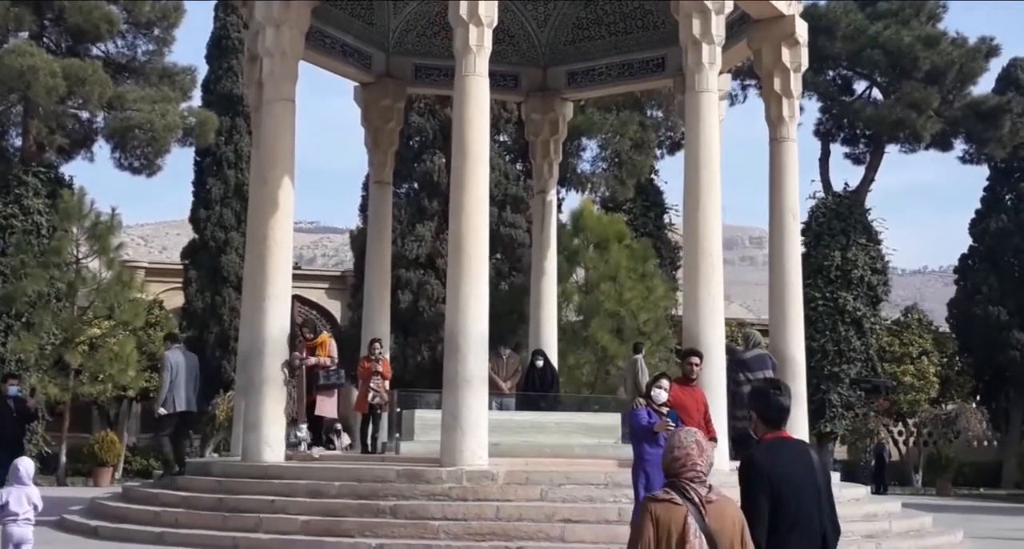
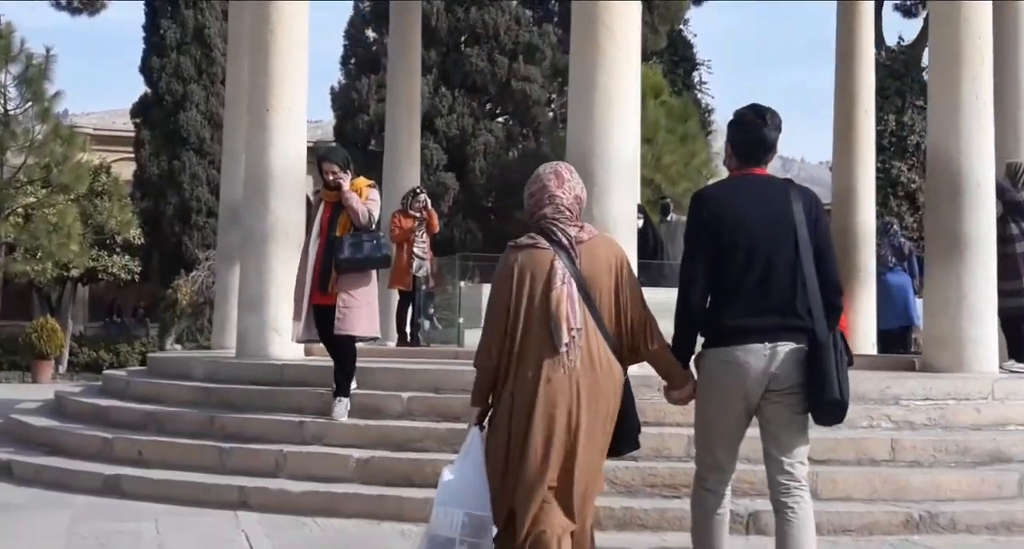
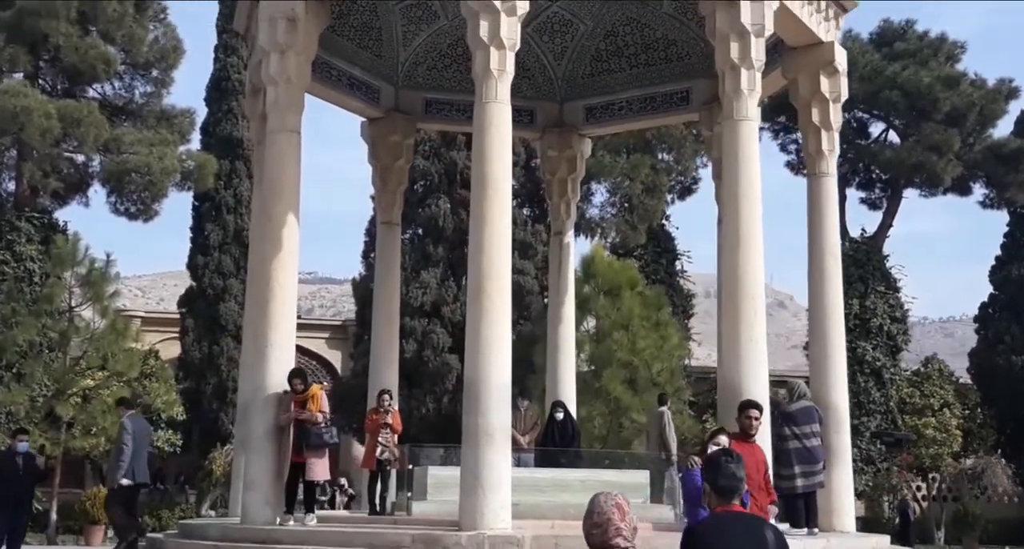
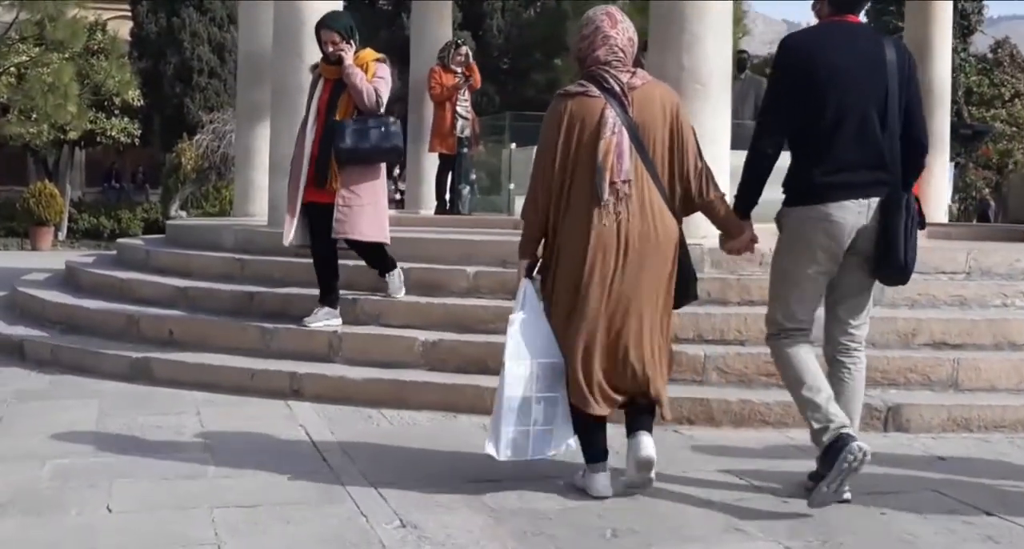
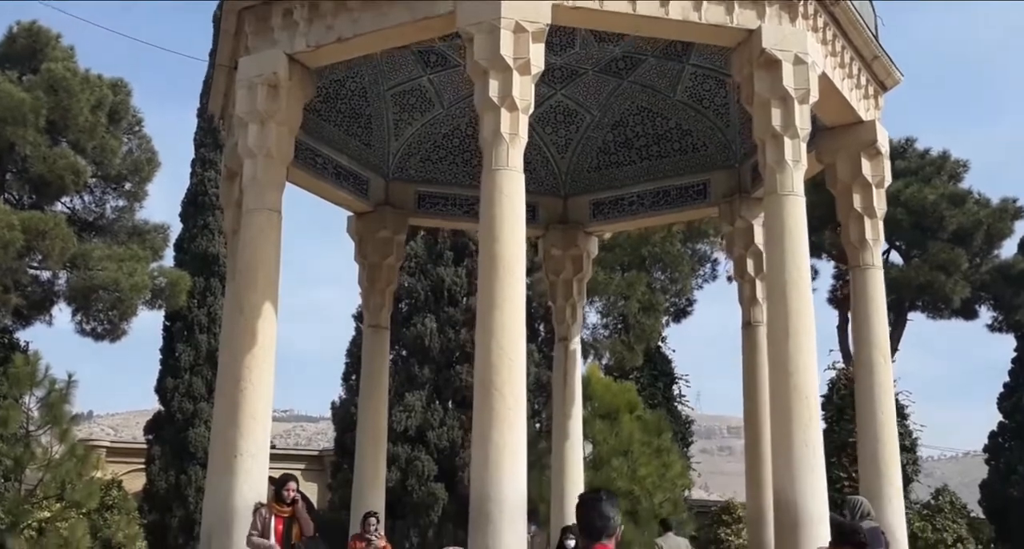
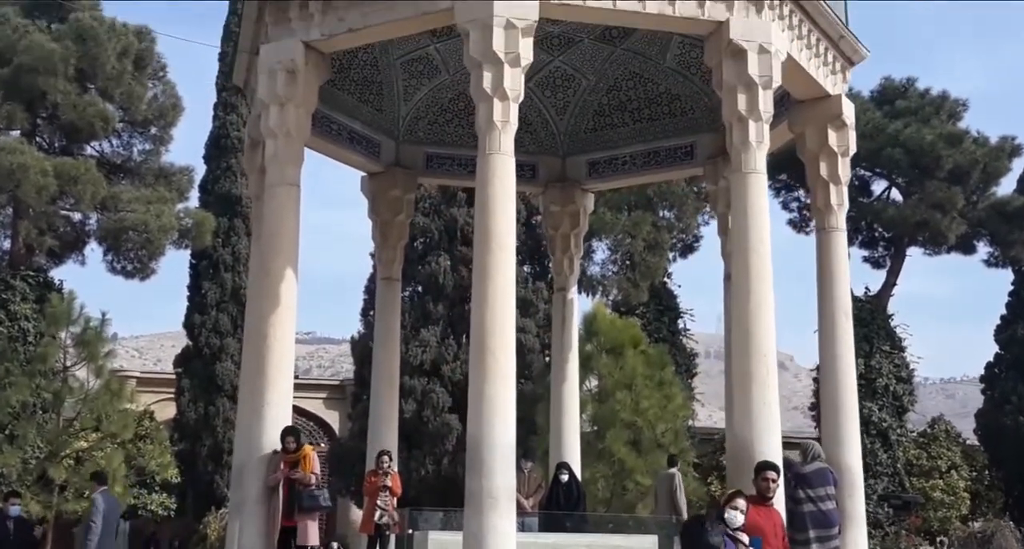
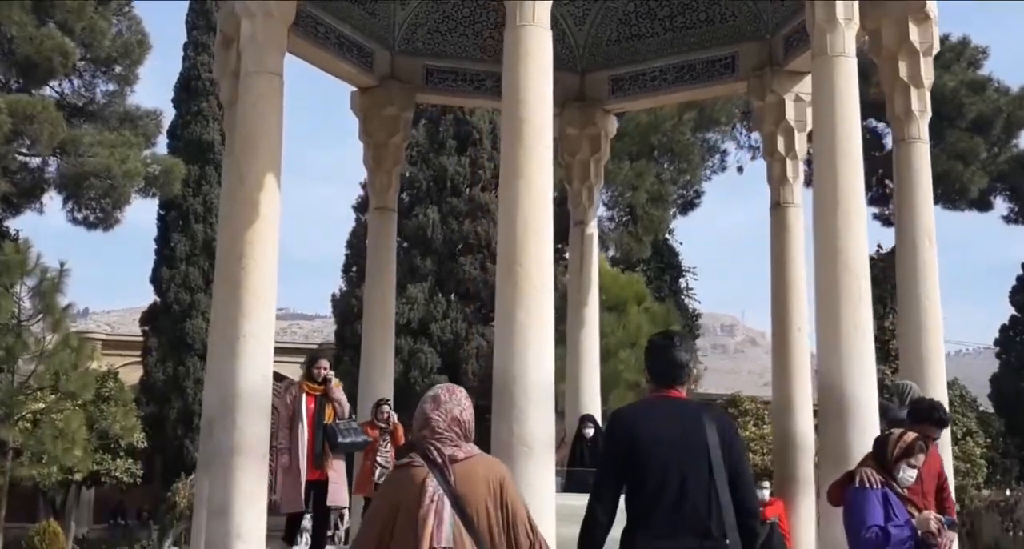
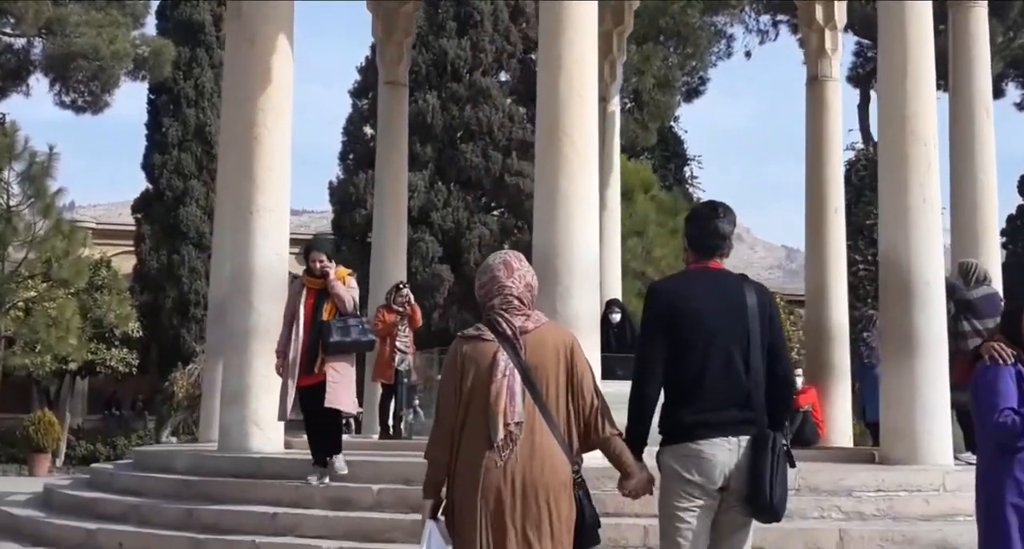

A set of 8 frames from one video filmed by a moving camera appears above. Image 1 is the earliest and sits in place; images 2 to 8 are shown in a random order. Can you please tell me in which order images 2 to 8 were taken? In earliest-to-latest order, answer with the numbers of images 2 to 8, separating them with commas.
3, 6, 5, 7, 8, 2, 4
